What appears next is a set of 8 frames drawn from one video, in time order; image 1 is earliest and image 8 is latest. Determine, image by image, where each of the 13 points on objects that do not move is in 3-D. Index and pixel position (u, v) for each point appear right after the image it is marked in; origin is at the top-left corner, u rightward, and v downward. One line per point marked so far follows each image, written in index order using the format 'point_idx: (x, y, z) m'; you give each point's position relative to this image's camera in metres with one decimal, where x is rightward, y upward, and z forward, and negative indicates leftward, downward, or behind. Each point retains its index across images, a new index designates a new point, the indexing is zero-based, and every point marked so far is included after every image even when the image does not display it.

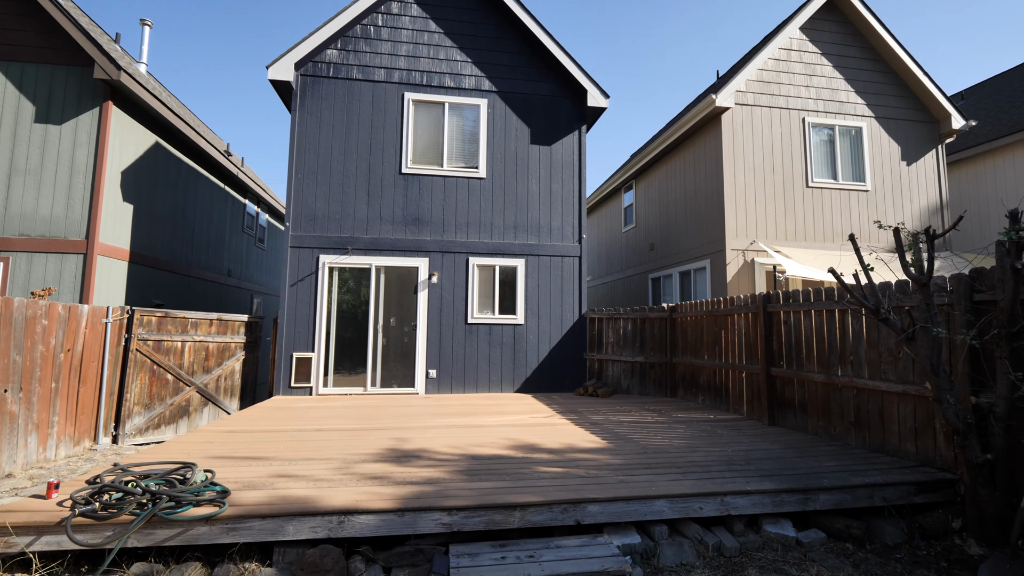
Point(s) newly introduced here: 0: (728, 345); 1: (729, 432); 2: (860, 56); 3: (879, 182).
0: (+3.0, -0.8, +7.2) m
1: (+2.5, -1.7, +6.0) m
2: (+6.6, +4.3, +9.8) m
3: (+6.8, +1.9, +9.6) m
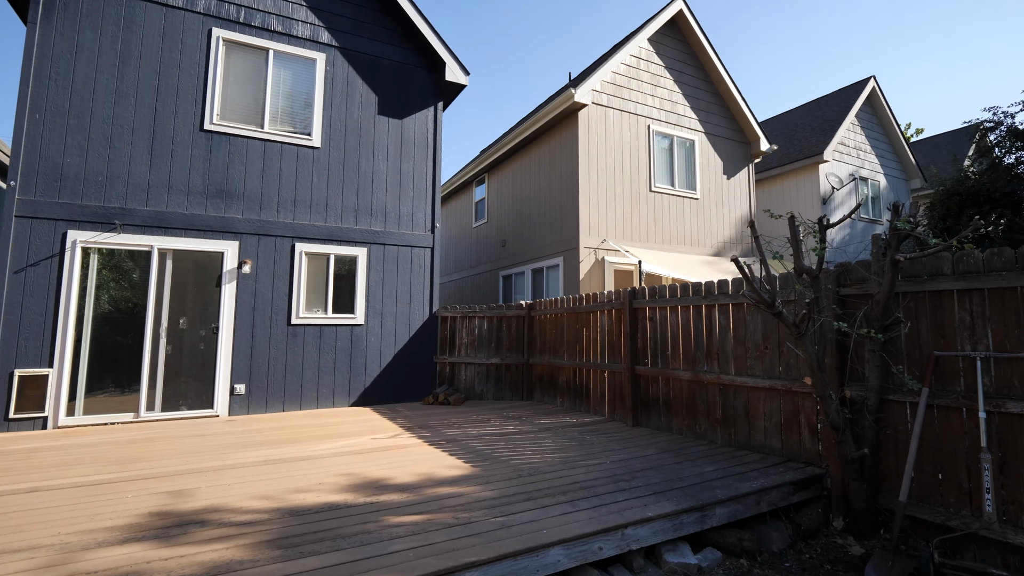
0: (+1.0, -0.7, +6.8) m
1: (+0.9, -1.6, +5.5) m
2: (+3.7, +4.3, +10.4) m
3: (+3.9, +1.9, +10.2) m
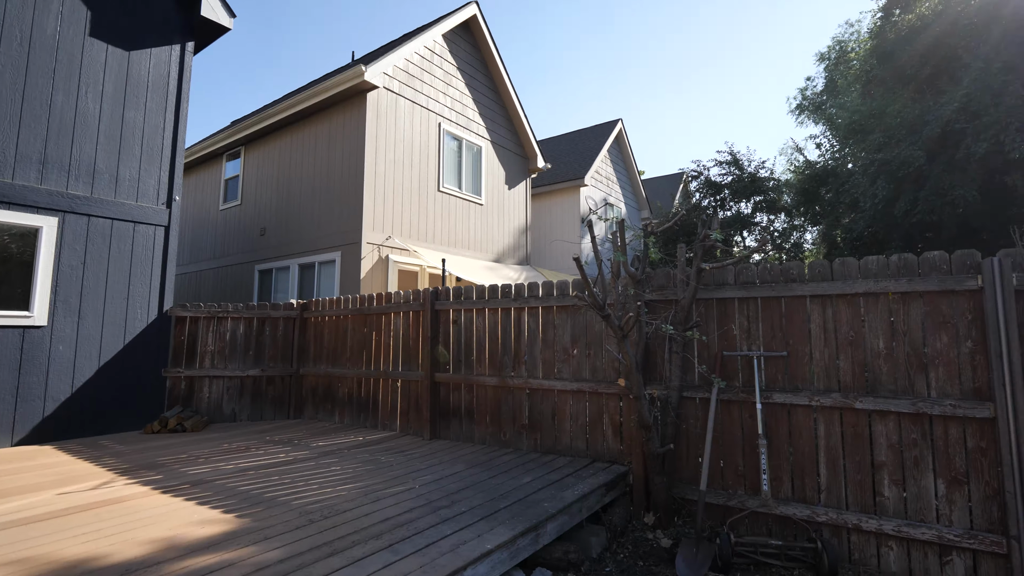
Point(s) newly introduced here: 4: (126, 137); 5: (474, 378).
0: (-1.5, -0.7, +6.1) m
1: (-1.1, -1.6, +4.8) m
2: (-0.6, +4.2, +10.5) m
3: (-0.4, +1.8, +10.5) m
4: (-4.6, +1.8, +6.1) m
5: (-0.4, -0.9, +5.2) m
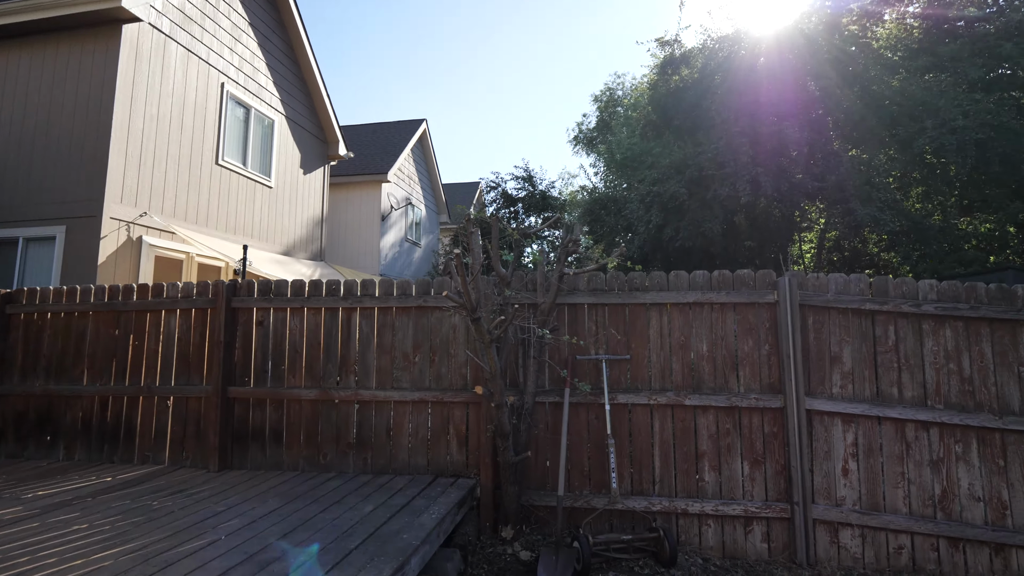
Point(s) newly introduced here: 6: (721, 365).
0: (-3.3, -0.6, +4.6) m
1: (-2.4, -1.5, +3.6) m
2: (-4.1, +4.2, +9.1) m
3: (-4.0, +1.8, +9.1) m
4: (-5.9, +2.0, +3.4) m
5: (-1.9, -0.9, +4.3) m
6: (+1.5, -0.6, +3.8) m
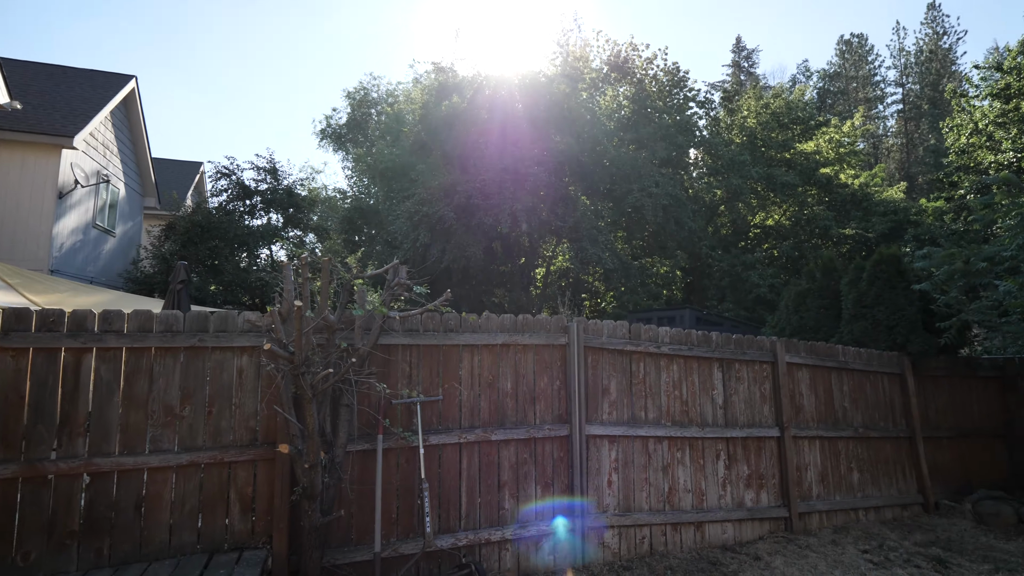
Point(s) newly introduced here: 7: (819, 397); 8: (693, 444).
0: (-4.5, -0.7, +2.5) m
1: (-3.3, -1.7, +2.1) m
2: (-7.2, +4.2, +6.1) m
3: (-7.3, +1.8, +6.1) m
4: (-6.1, +2.0, +0.2) m
5: (-3.2, -1.0, +2.9) m
6: (+0.1, -0.9, +4.2) m
7: (+3.4, -1.2, +5.7) m
8: (+1.7, -1.4, +4.8) m
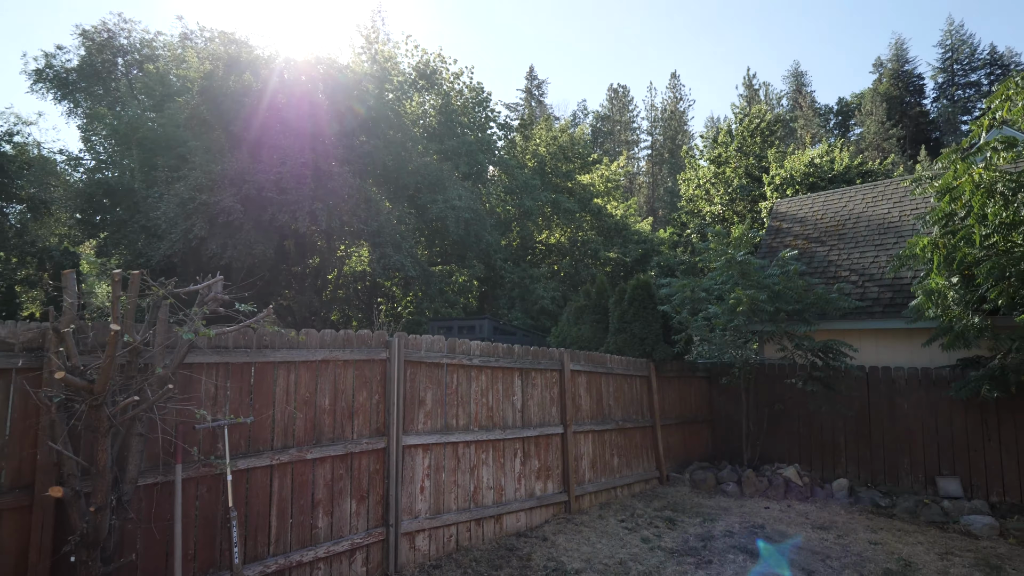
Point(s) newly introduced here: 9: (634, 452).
0: (-5.0, -0.7, +0.8) m
1: (-3.7, -1.7, +1.0) m
2: (-8.7, +4.4, +3.1) m
3: (-8.8, +2.0, +3.1) m
4: (-5.4, +2.1, -1.9) m
5: (-3.9, -1.0, +1.8) m
6: (-1.4, -1.0, +4.2) m
7: (+1.1, -1.4, +6.8) m
8: (-0.2, -1.6, +5.4) m
9: (+1.7, -2.3, +7.3) m
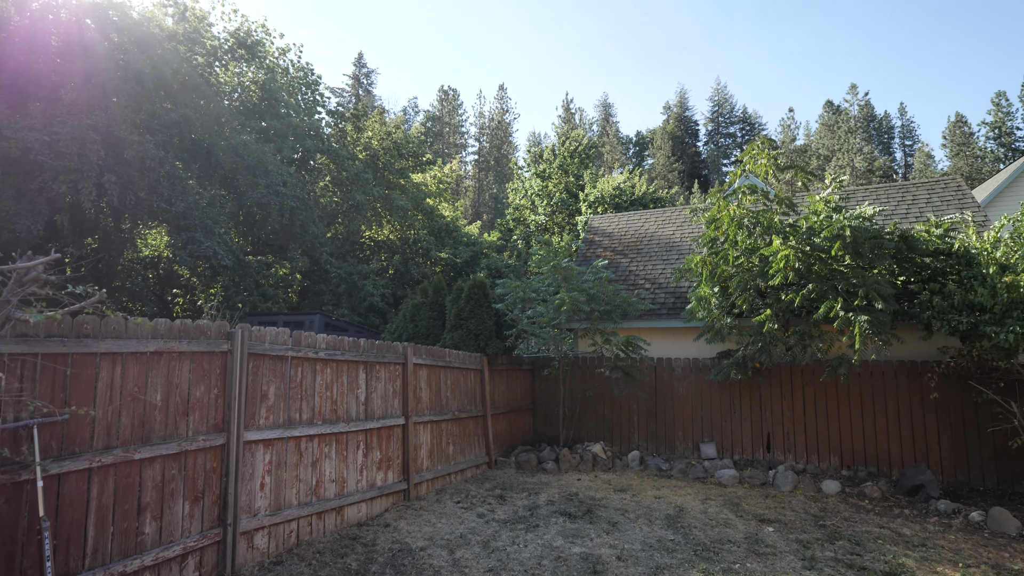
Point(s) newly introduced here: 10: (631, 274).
0: (-4.8, -0.5, -0.5) m
1: (-3.7, -1.5, +0.1) m
2: (-8.8, +4.7, +0.5) m
3: (-9.0, +2.3, +0.4) m
4: (-4.2, +2.3, -3.2) m
5: (-4.1, -0.9, +0.8) m
6: (-2.5, -0.9, +3.8) m
7: (-1.1, -1.4, +7.1) m
8: (-1.8, -1.6, +5.4) m
9: (-0.7, -2.3, +7.9) m
10: (+2.5, +0.3, +11.0) m
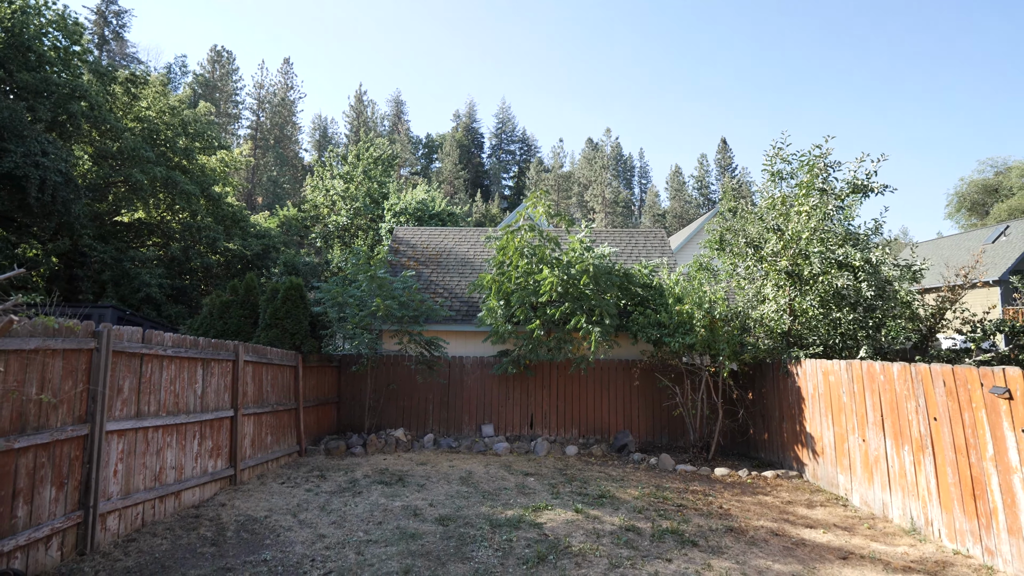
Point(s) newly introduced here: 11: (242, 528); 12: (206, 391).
0: (-4.0, -0.4, -0.7) m
1: (-3.3, -1.5, +0.2) m
2: (-7.8, +5.0, -1.4) m
3: (-8.1, +2.6, -1.6) m
4: (-2.3, +2.3, -2.9) m
5: (-3.9, -0.8, +0.7) m
6: (-3.7, -0.9, +4.1) m
7: (-3.8, -1.4, +7.7) m
8: (-3.7, -1.6, +5.8) m
9: (-3.8, -2.3, +8.5) m
10: (-2.0, +0.1, +12.7) m
11: (-2.8, -2.5, +5.4) m
12: (-3.8, -1.3, +6.4) m
